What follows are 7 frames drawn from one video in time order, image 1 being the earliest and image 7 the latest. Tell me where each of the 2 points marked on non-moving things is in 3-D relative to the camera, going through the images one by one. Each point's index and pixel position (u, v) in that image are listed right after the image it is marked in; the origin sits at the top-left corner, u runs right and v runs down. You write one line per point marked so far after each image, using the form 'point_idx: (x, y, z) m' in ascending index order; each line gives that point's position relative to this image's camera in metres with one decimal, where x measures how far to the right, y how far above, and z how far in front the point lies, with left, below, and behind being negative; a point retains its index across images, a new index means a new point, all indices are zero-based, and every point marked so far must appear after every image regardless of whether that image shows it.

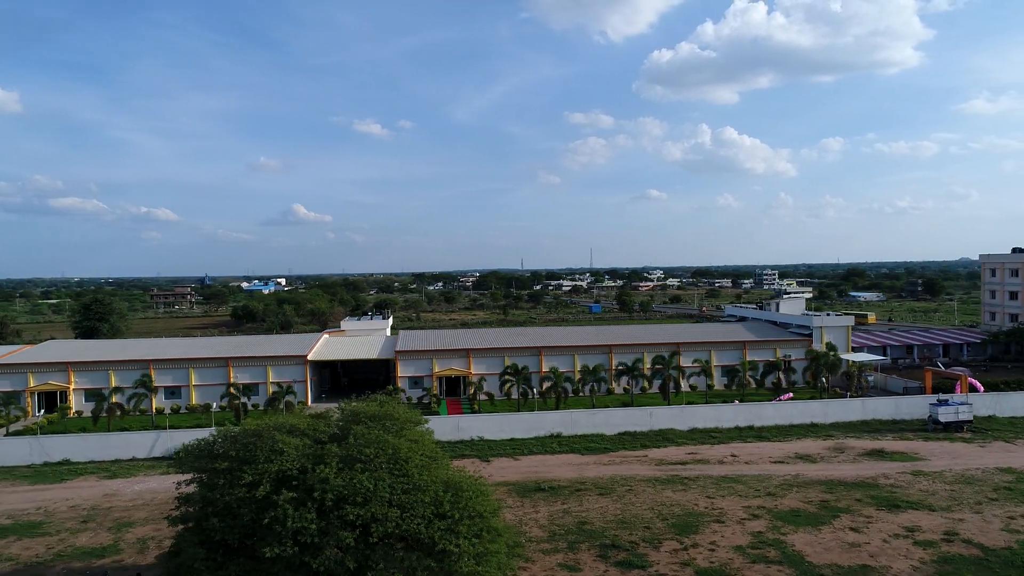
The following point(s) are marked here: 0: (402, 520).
0: (-1.6, -3.3, +10.1) m
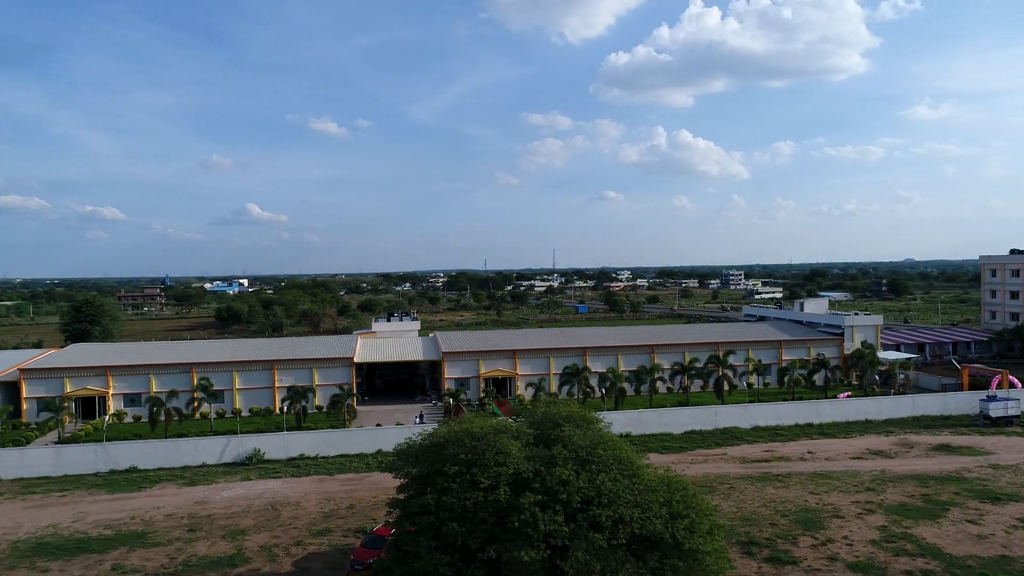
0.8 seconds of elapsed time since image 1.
0: (+1.9, -3.3, +10.2) m
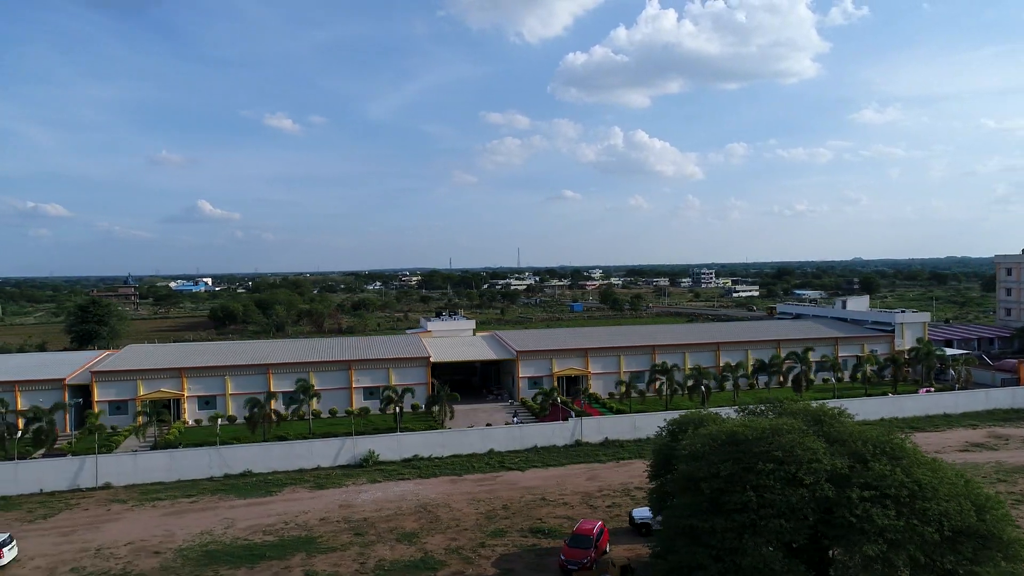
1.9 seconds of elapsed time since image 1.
0: (+6.5, -3.3, +10.4) m
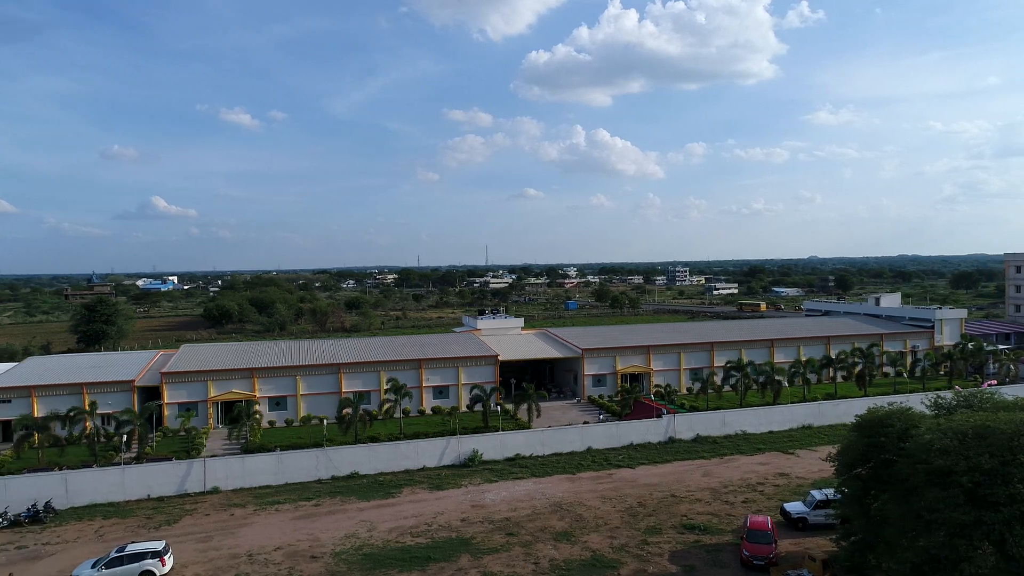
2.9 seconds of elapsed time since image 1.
0: (+10.6, -3.2, +10.8) m
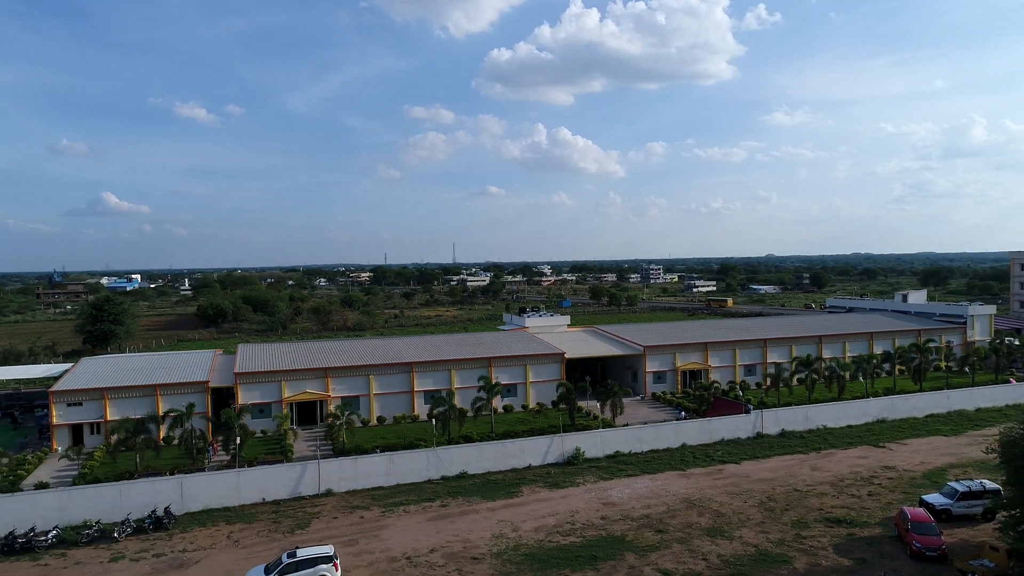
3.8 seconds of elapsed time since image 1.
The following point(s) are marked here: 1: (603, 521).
0: (+14.6, -3.2, +11.4) m
1: (+2.3, -5.9, +18.1) m
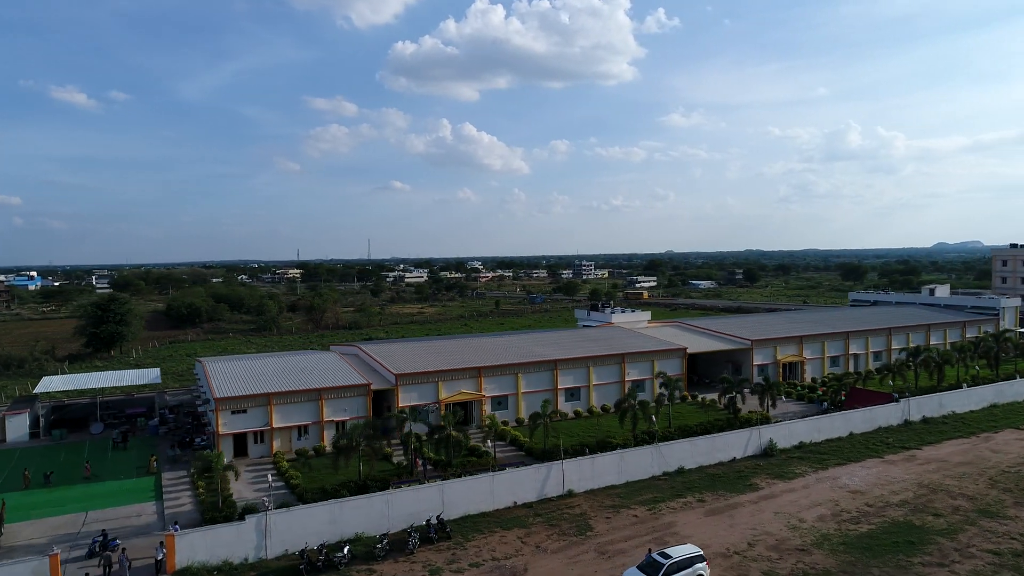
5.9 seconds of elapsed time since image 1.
0: (+22.5, -3.0, +13.8) m
1: (+9.4, -5.8, +18.8) m
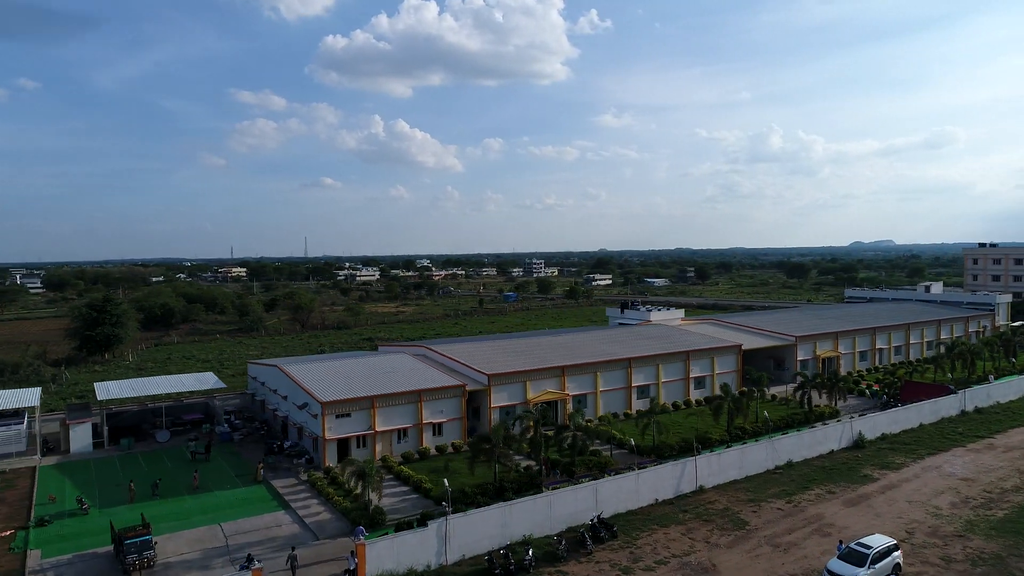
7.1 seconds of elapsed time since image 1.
0: (+26.7, -2.9, +16.1) m
1: (+13.3, -5.7, +19.9) m
